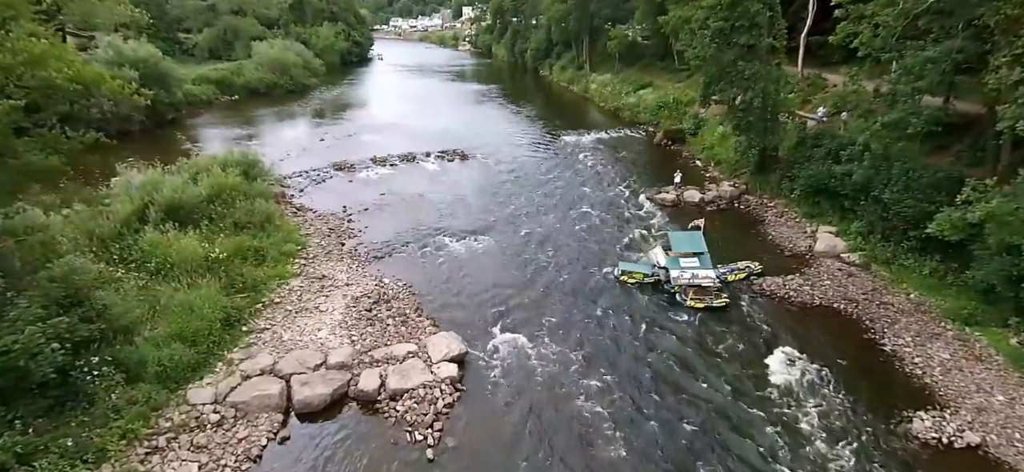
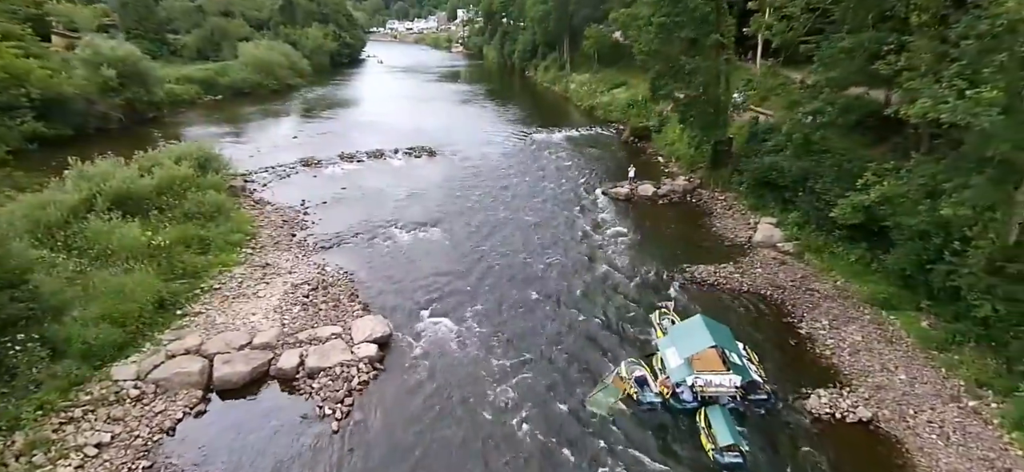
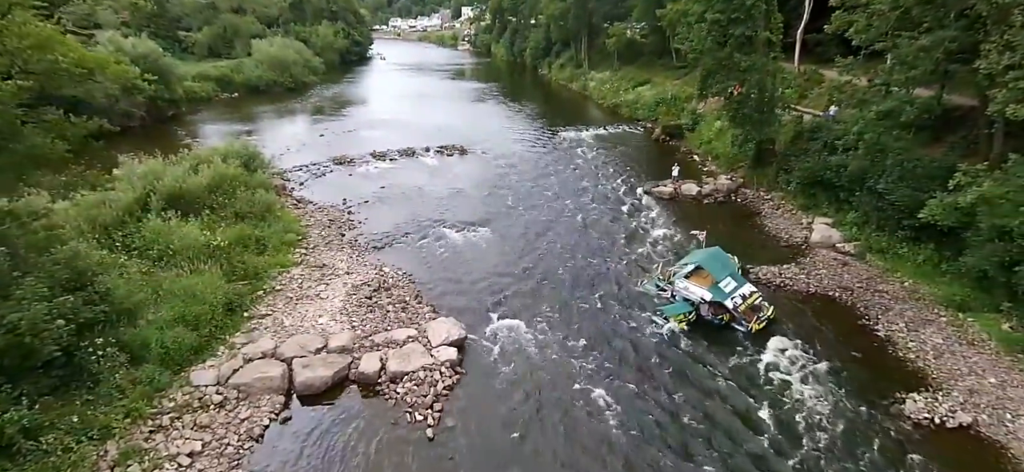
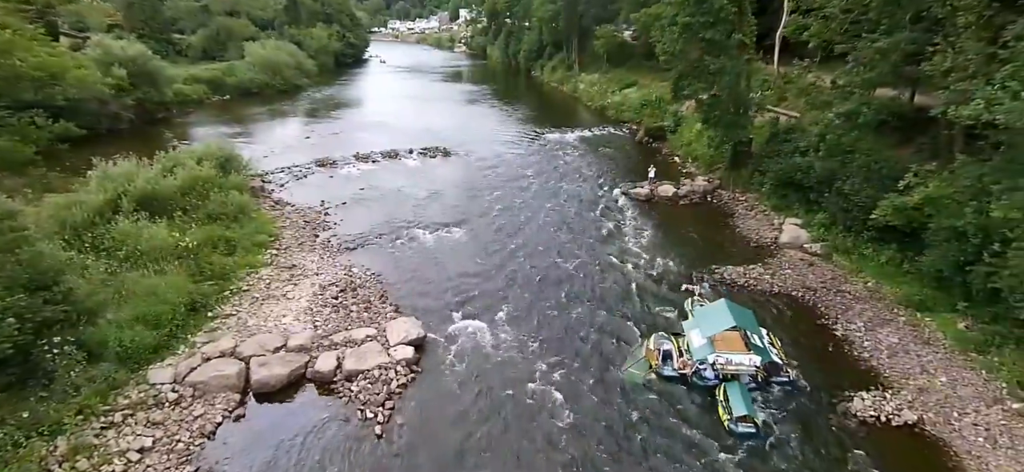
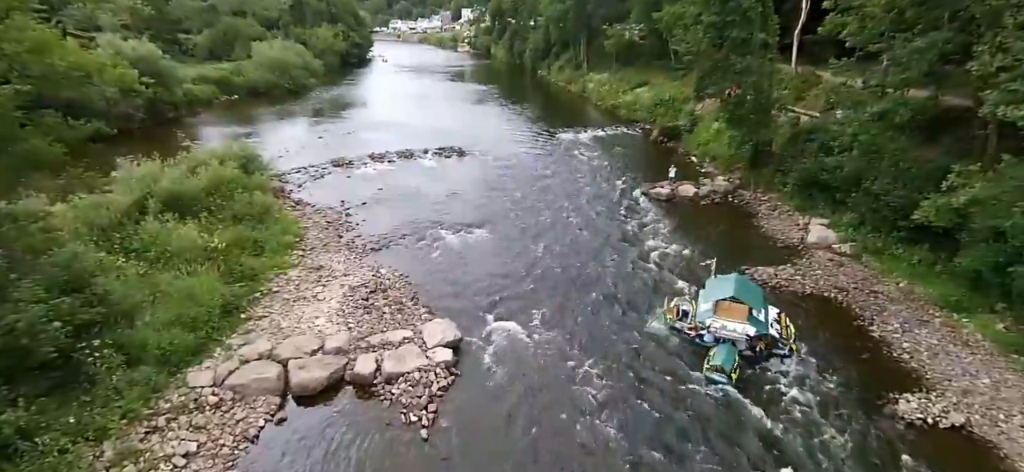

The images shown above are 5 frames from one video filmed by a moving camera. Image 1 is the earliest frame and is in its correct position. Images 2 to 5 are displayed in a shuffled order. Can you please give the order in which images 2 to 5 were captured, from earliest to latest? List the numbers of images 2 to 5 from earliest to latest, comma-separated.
3, 5, 4, 2
